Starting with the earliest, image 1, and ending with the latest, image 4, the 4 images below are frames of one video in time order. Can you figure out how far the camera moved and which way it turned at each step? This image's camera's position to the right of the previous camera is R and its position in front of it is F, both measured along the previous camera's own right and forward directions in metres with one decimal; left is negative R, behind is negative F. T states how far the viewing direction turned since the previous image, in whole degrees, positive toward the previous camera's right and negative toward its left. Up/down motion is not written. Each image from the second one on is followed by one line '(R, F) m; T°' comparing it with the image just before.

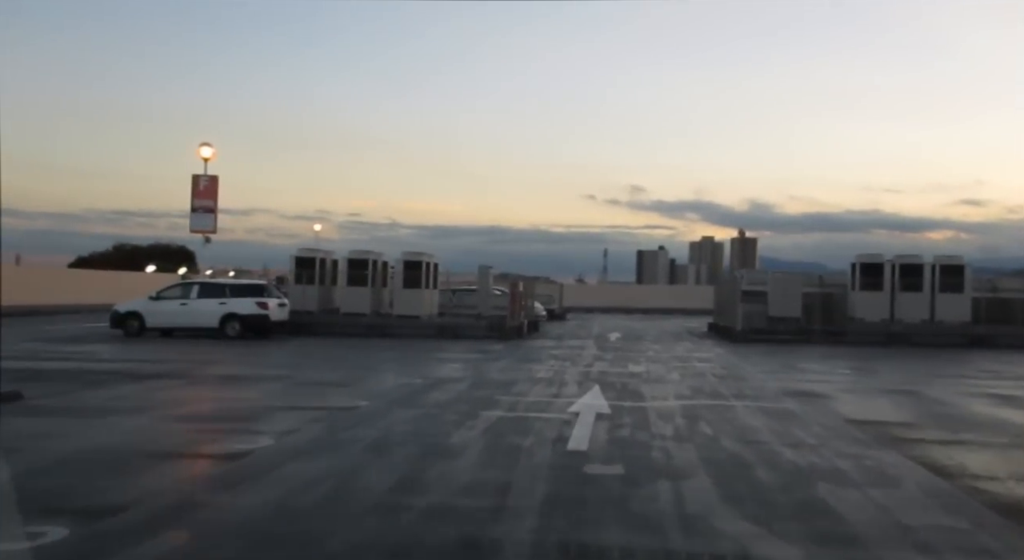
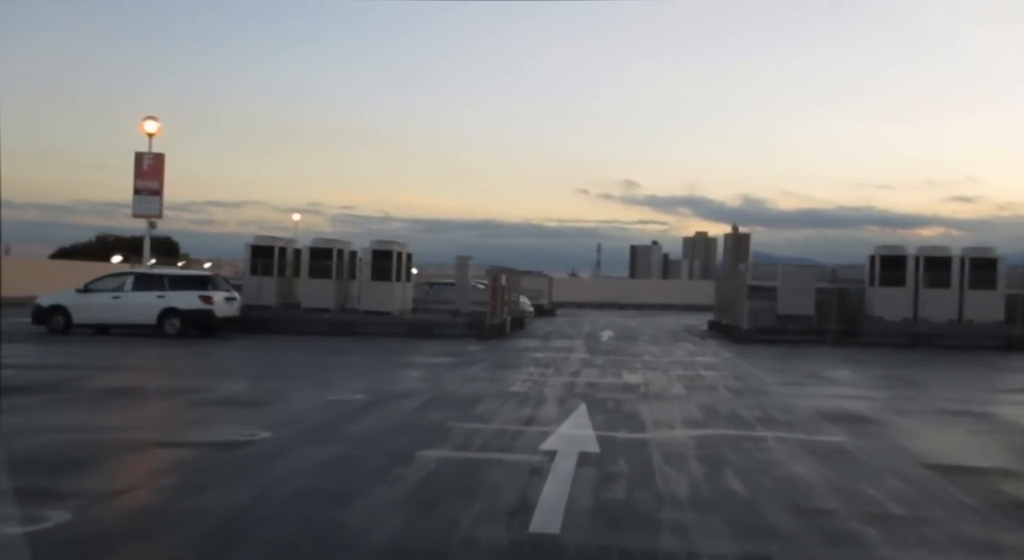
(+0.5, +3.6) m; 0°
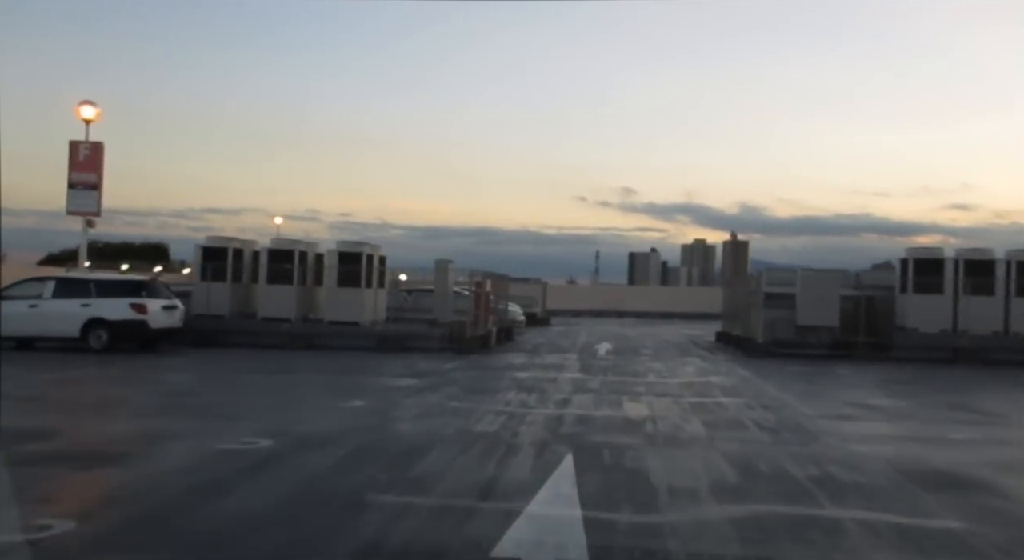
(+0.4, +3.7) m; 0°
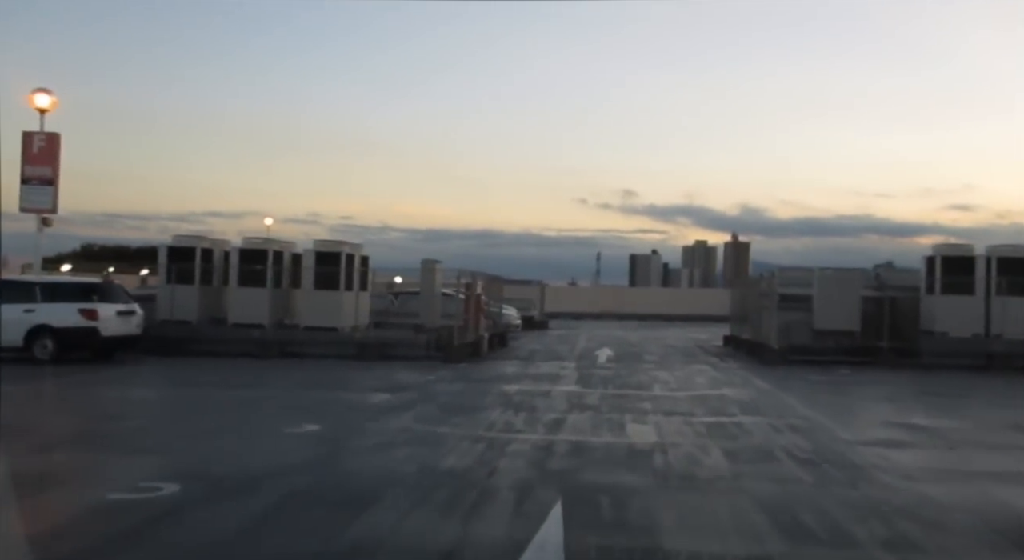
(+0.3, +2.2) m; 0°
